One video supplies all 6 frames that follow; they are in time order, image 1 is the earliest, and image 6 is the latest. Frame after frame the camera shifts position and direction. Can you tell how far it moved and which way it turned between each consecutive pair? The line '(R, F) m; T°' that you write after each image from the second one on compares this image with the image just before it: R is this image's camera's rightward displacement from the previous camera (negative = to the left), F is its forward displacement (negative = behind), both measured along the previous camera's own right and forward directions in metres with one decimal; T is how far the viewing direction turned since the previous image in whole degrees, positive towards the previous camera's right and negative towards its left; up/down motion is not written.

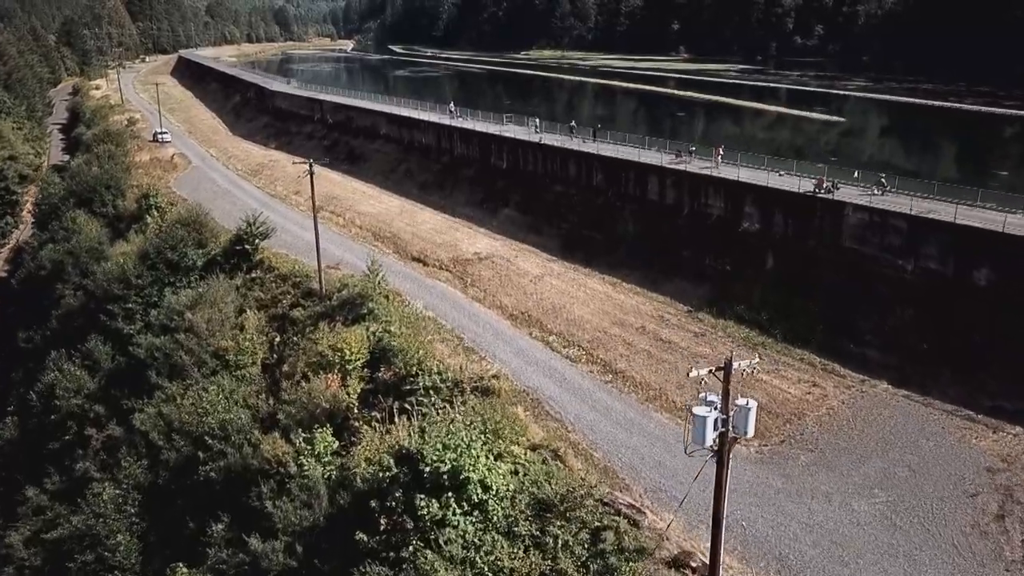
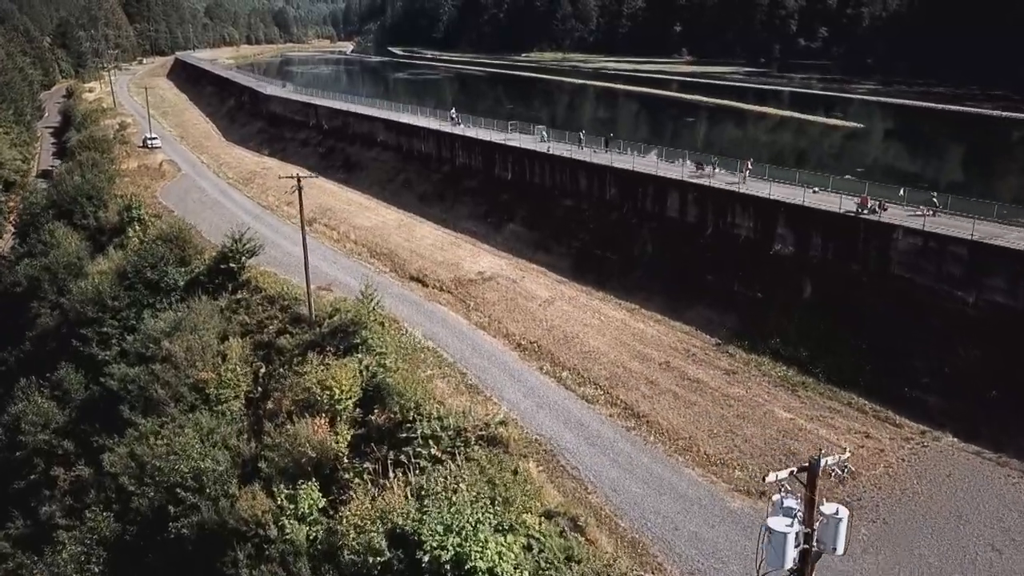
(-0.3, +2.8) m; 0°
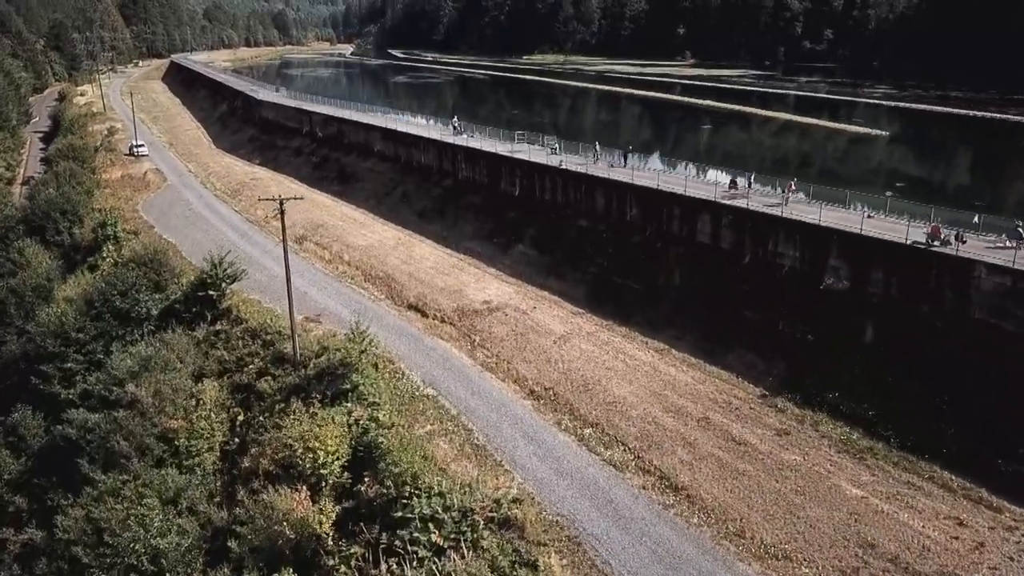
(-0.4, +3.5) m; 0°
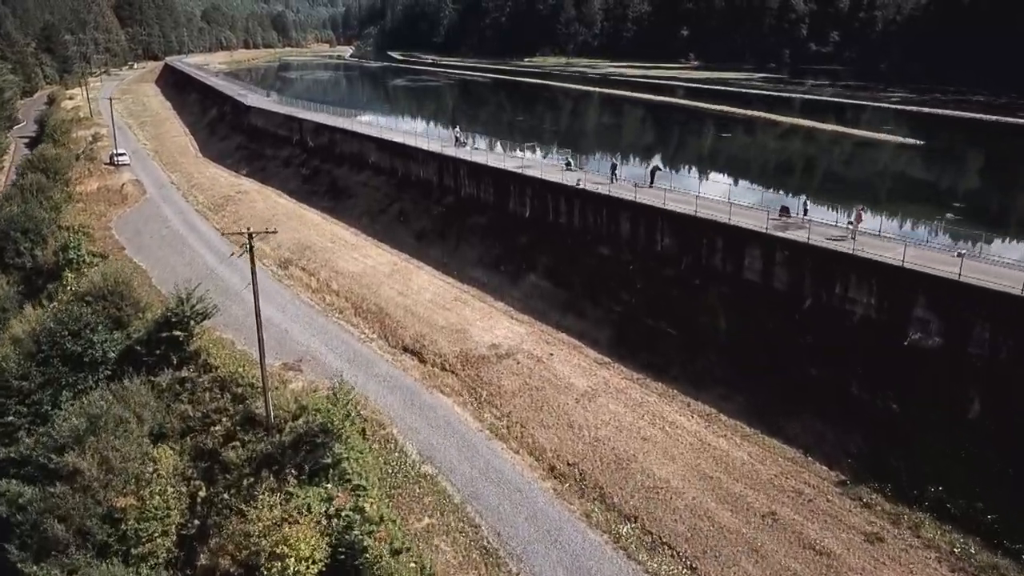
(-0.4, +4.3) m; 0°
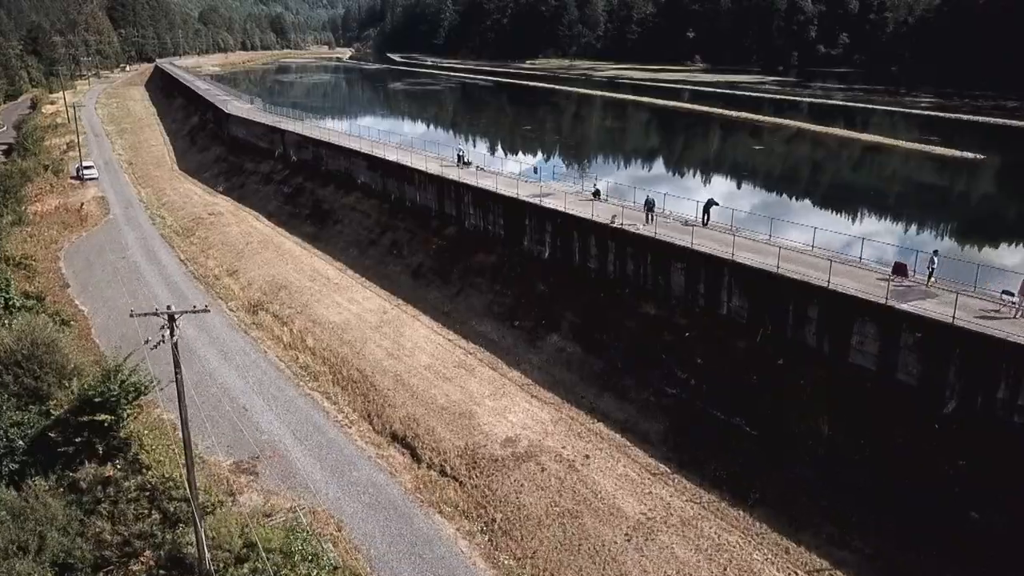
(-0.5, +6.2) m; 0°
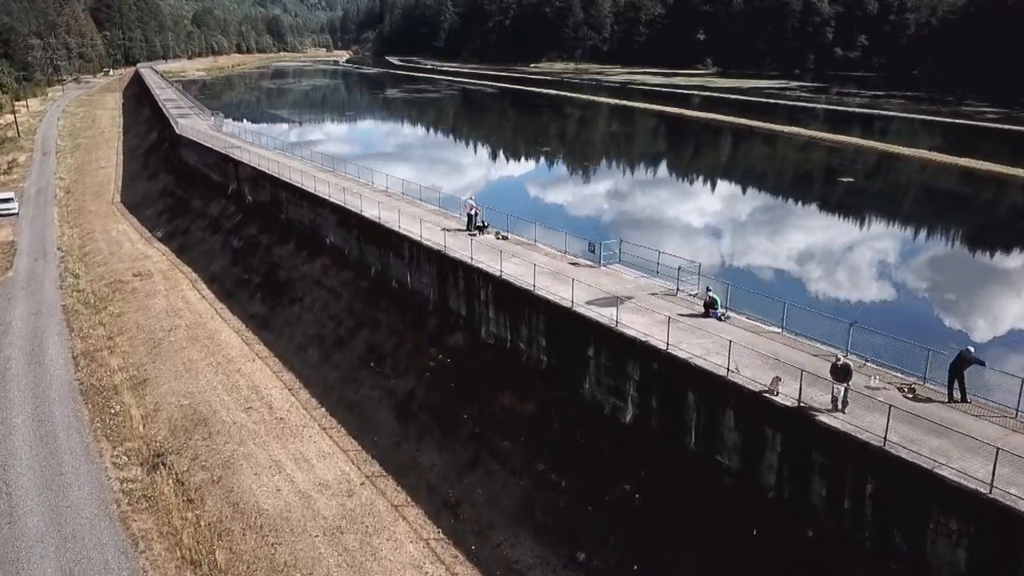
(-1.1, +11.6) m; 0°
